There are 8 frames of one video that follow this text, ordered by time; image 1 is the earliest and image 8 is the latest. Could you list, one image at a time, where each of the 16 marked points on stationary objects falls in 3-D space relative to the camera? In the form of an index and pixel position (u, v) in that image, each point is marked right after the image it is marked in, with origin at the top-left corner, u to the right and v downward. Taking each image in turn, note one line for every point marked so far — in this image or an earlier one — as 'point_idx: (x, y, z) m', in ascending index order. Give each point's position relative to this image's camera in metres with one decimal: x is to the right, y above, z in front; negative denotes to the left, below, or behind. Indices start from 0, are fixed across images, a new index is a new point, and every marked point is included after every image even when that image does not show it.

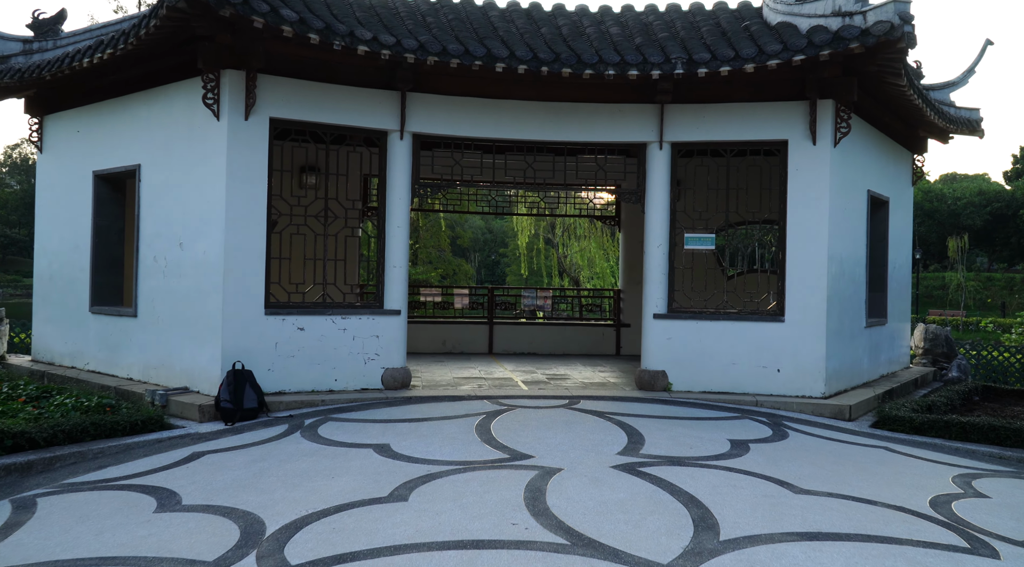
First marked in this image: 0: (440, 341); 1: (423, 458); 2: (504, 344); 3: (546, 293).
0: (-1.2, -1.0, +13.2) m
1: (-0.7, -1.4, +6.2) m
2: (-0.1, -1.0, +13.4) m
3: (+0.6, -0.2, +13.7) m
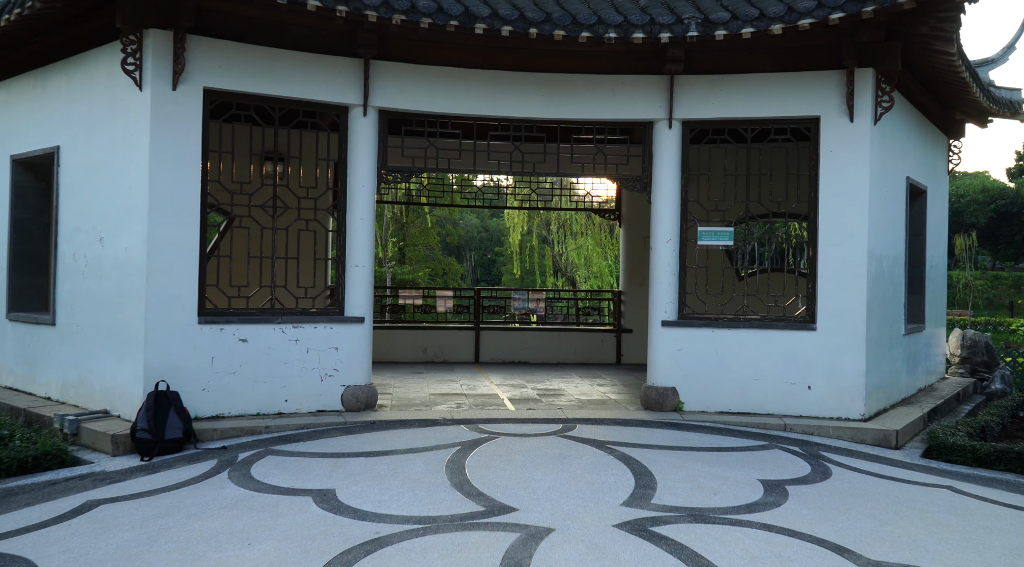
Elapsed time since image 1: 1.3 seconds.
0: (-1.4, -1.0, +11.9) m
1: (-0.8, -1.4, +4.9) m
2: (-0.3, -1.0, +12.0) m
3: (+0.4, -0.2, +12.3) m
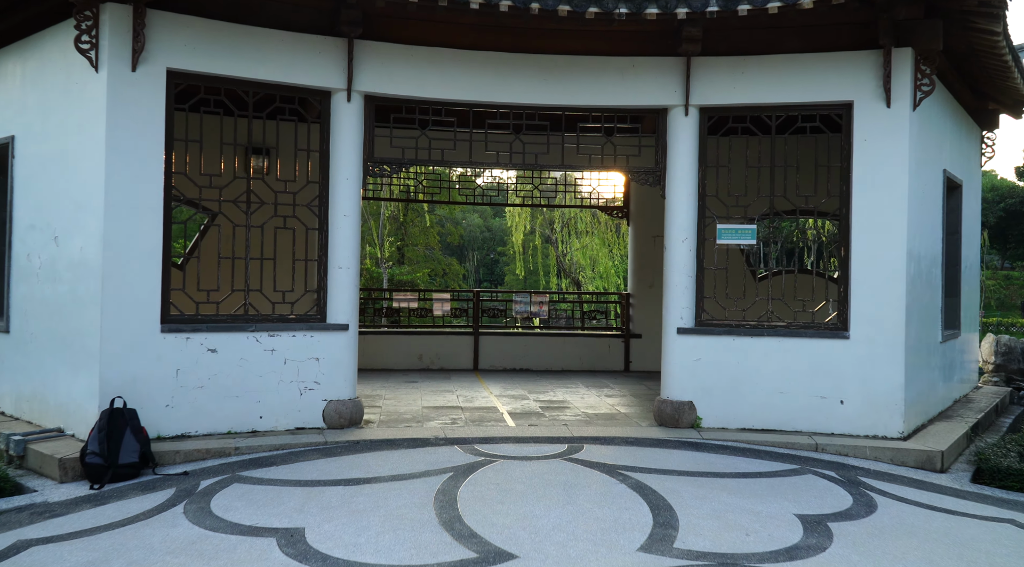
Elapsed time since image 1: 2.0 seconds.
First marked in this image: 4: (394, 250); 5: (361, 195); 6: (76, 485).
0: (-1.3, -1.0, +11.1) m
1: (-0.9, -1.4, +4.1) m
2: (-0.3, -1.1, +11.3) m
3: (+0.4, -0.2, +11.6) m
4: (-2.8, +0.8, +19.0) m
5: (-1.3, +0.8, +7.0) m
6: (-3.0, -1.4, +5.6) m
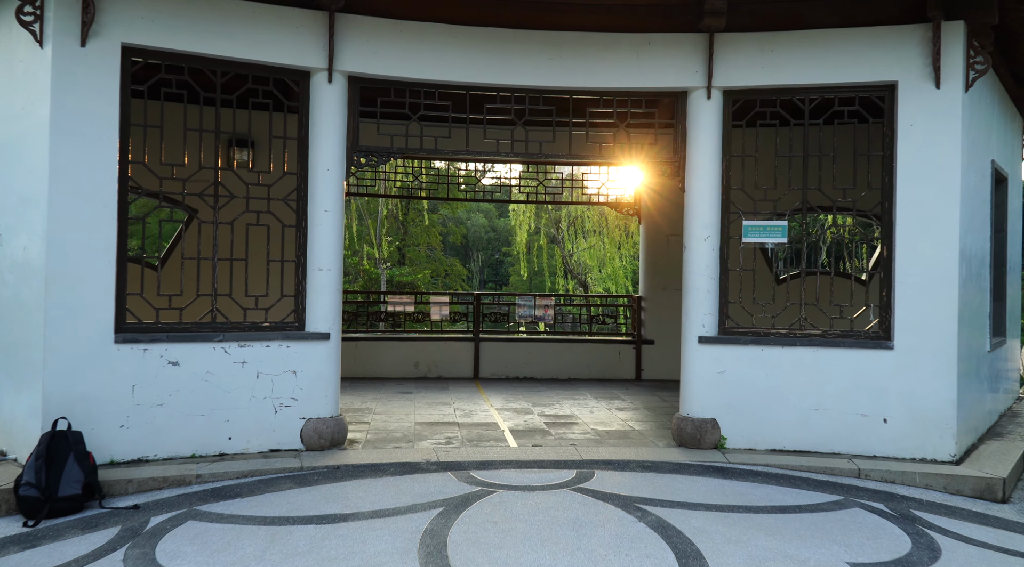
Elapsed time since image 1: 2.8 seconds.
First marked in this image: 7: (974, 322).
0: (-1.3, -1.0, +10.4) m
1: (-0.9, -1.4, +3.4) m
2: (-0.2, -1.1, +10.5) m
3: (+0.5, -0.2, +10.8) m
4: (-2.7, +0.8, +18.2) m
5: (-1.3, +0.7, +6.2) m
6: (-3.0, -1.4, +4.8) m
7: (+3.9, -0.3, +6.8) m
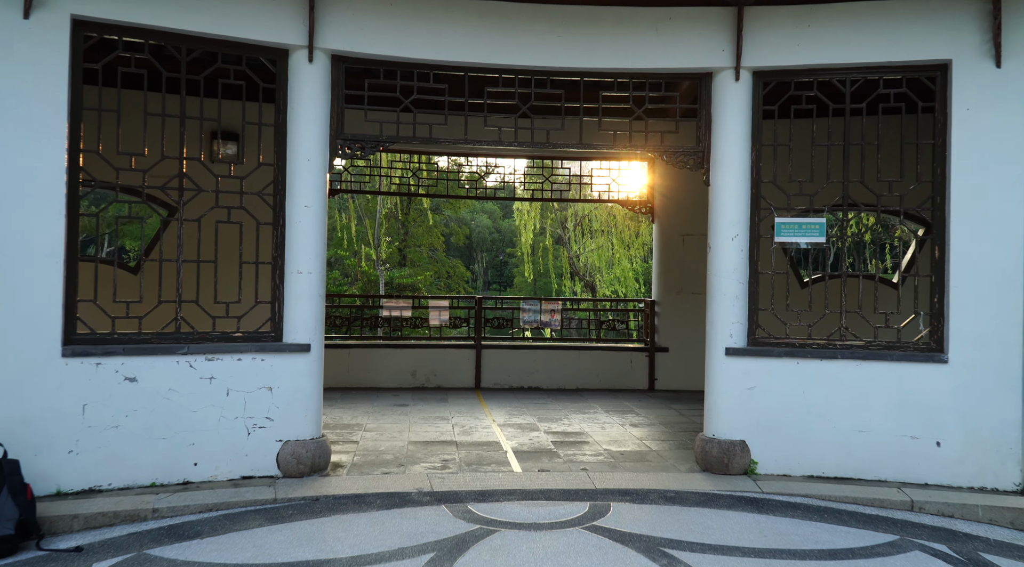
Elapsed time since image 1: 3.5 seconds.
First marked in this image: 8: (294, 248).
0: (-1.2, -1.1, +9.7) m
1: (-0.9, -1.5, +2.7) m
2: (-0.2, -1.1, +9.8) m
3: (+0.5, -0.3, +10.1) m
4: (-2.6, +0.7, +17.5) m
5: (-1.3, +0.7, +5.5) m
6: (-3.0, -1.5, +4.1) m
7: (+4.0, -0.4, +6.1) m
8: (-1.5, +0.2, +5.5) m
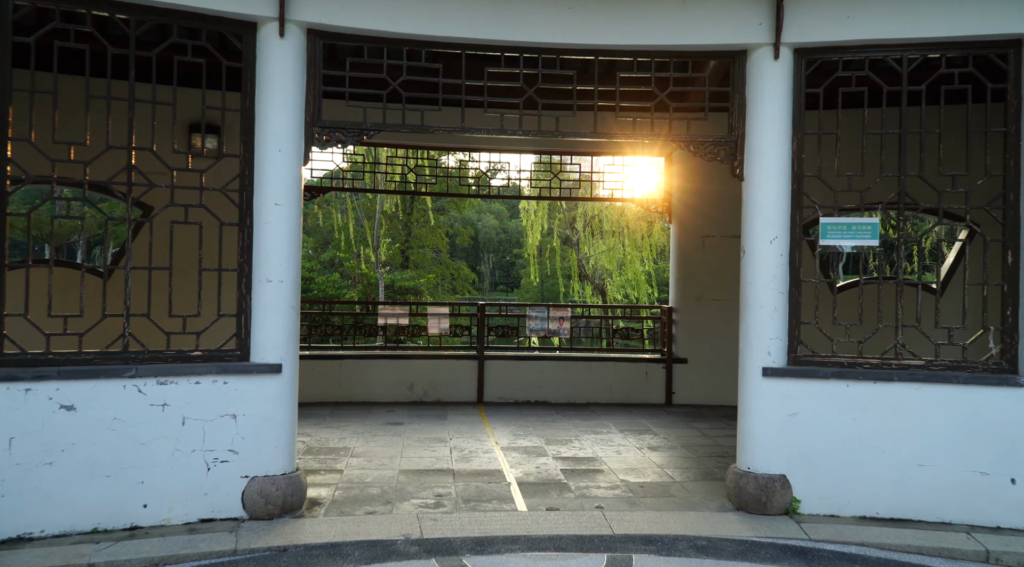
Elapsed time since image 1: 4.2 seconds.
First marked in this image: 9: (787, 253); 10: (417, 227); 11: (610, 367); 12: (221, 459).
0: (-1.2, -1.1, +8.9) m
1: (-0.9, -1.5, +1.9) m
2: (-0.1, -1.2, +9.1) m
3: (+0.6, -0.3, +9.3) m
4: (-2.4, +0.7, +16.8) m
5: (-1.3, +0.7, +4.8) m
6: (-3.0, -1.5, +3.4) m
7: (+4.0, -0.4, +5.3) m
8: (-1.5, +0.2, +4.7) m
9: (+1.7, +0.2, +5.0) m
10: (-2.0, +1.2, +16.8) m
11: (+1.1, -0.9, +9.1) m
12: (-1.7, -1.0, +4.6) m
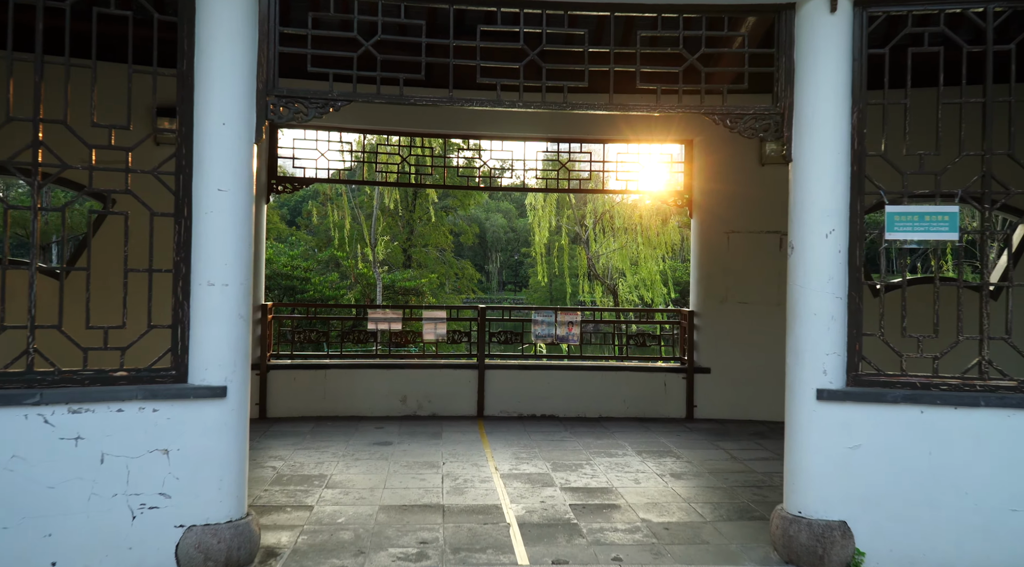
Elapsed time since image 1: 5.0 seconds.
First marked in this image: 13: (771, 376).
0: (-1.1, -1.2, +8.1) m
1: (-0.9, -1.6, +1.0) m
2: (-0.1, -1.2, +8.2) m
3: (+0.6, -0.3, +8.4) m
4: (-2.3, +0.6, +16.0) m
5: (-1.3, +0.6, +3.9) m
6: (-3.0, -1.5, +2.5) m
7: (+4.0, -0.4, +4.3) m
8: (-1.5, +0.2, +3.8) m
9: (+1.7, +0.2, +4.1) m
10: (-1.9, +1.2, +15.9) m
11: (+1.2, -1.0, +8.2) m
12: (-1.7, -1.0, +3.7) m
13: (+2.6, -0.9, +8.0) m
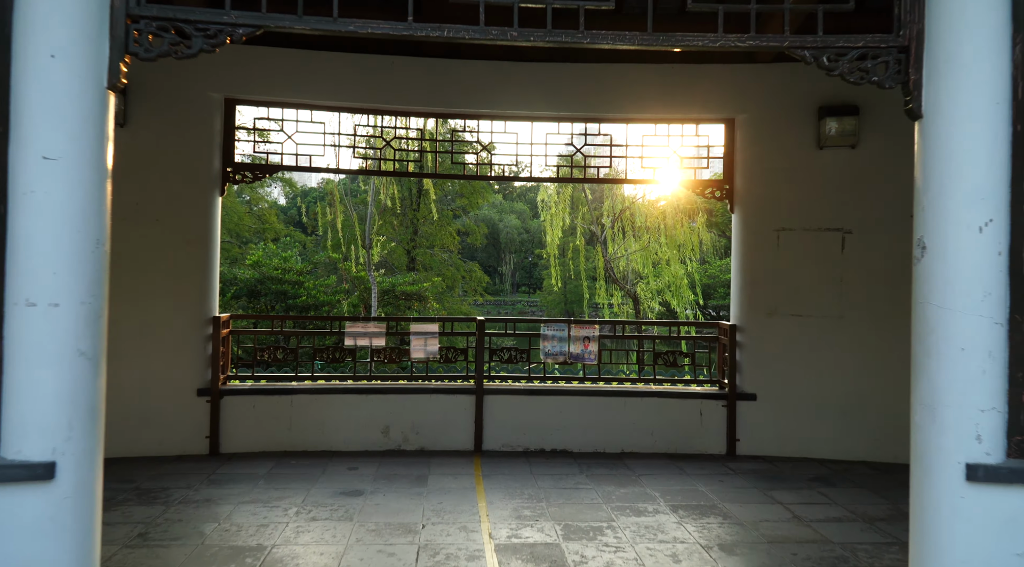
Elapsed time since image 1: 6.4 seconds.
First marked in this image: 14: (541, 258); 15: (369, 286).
0: (-1.1, -1.2, +6.7) m
1: (-1.0, -1.6, -0.3) m
2: (-0.1, -1.3, +6.8) m
3: (+0.7, -0.4, +7.1) m
4: (-2.1, +0.6, +14.6) m
5: (-1.3, +0.6, +2.6) m
6: (-3.1, -1.6, +1.2) m
7: (+3.9, -0.5, +2.9) m
8: (-1.5, +0.1, +2.5) m
9: (+1.7, +0.1, +2.7) m
10: (-1.7, +1.1, +14.6) m
11: (+1.2, -1.0, +6.8) m
12: (-1.7, -1.1, +2.4) m
13: (+2.6, -1.0, +6.6) m
14: (+0.6, +0.6, +20.9) m
15: (-2.5, 0.0, +13.9) m
